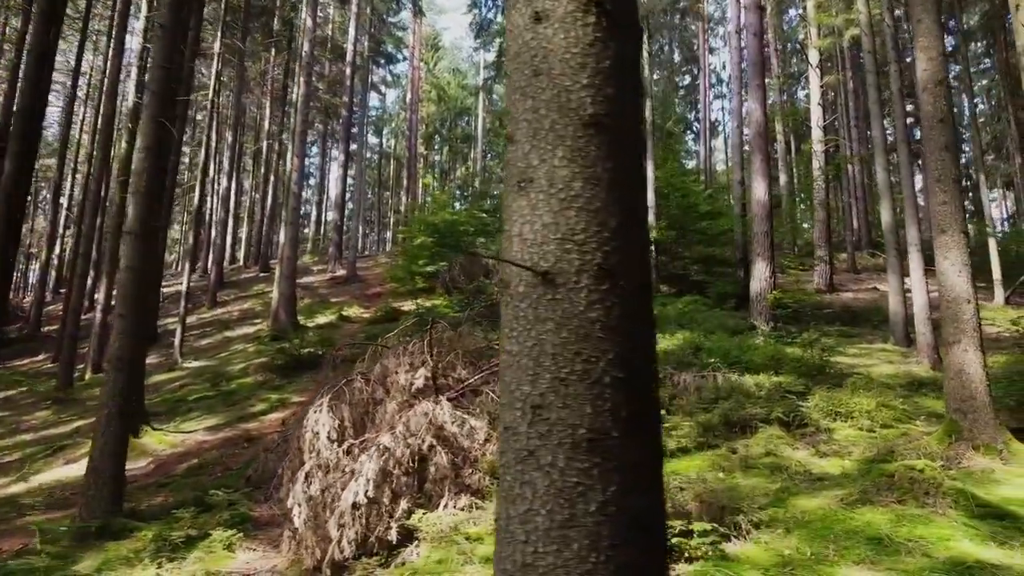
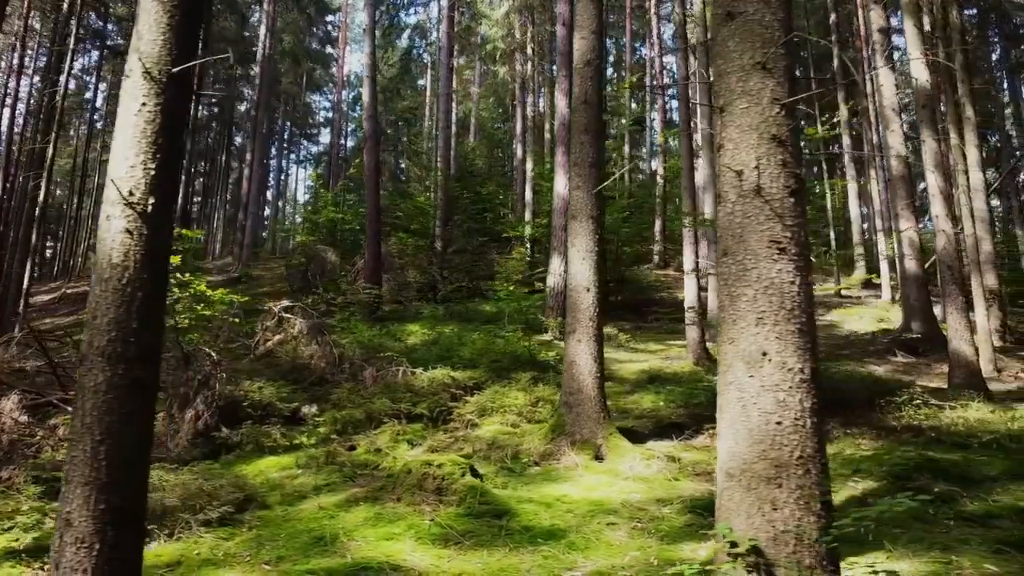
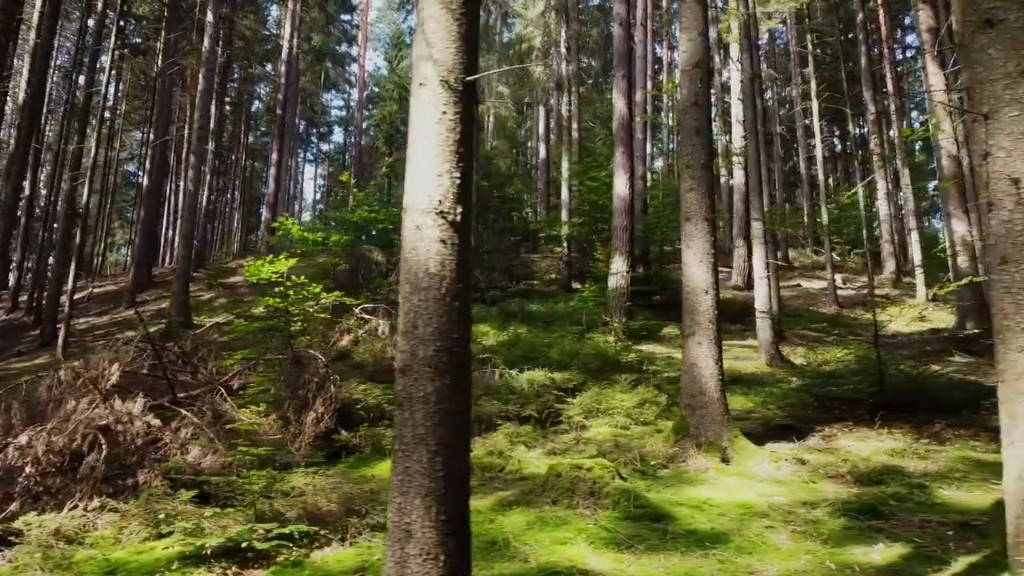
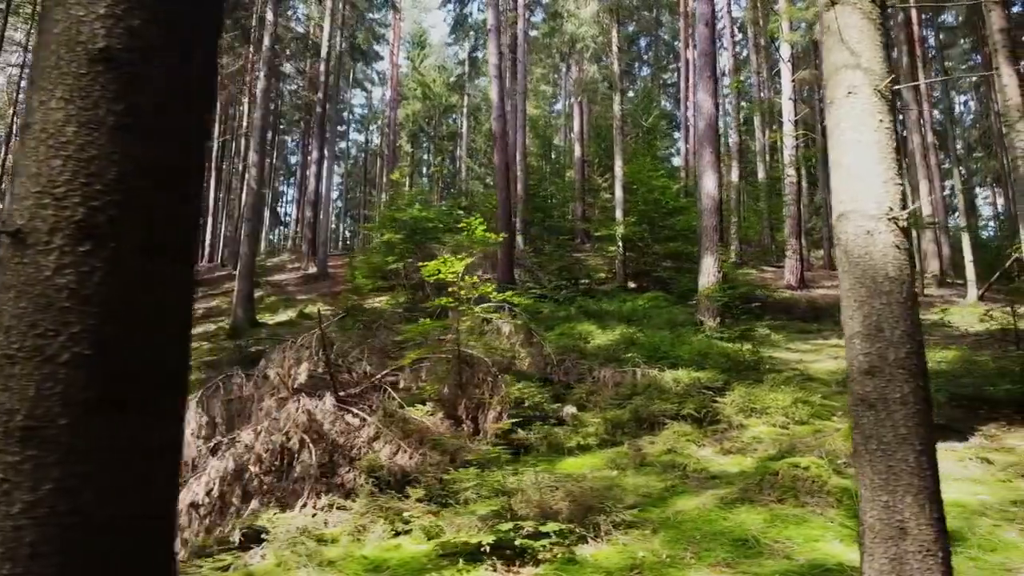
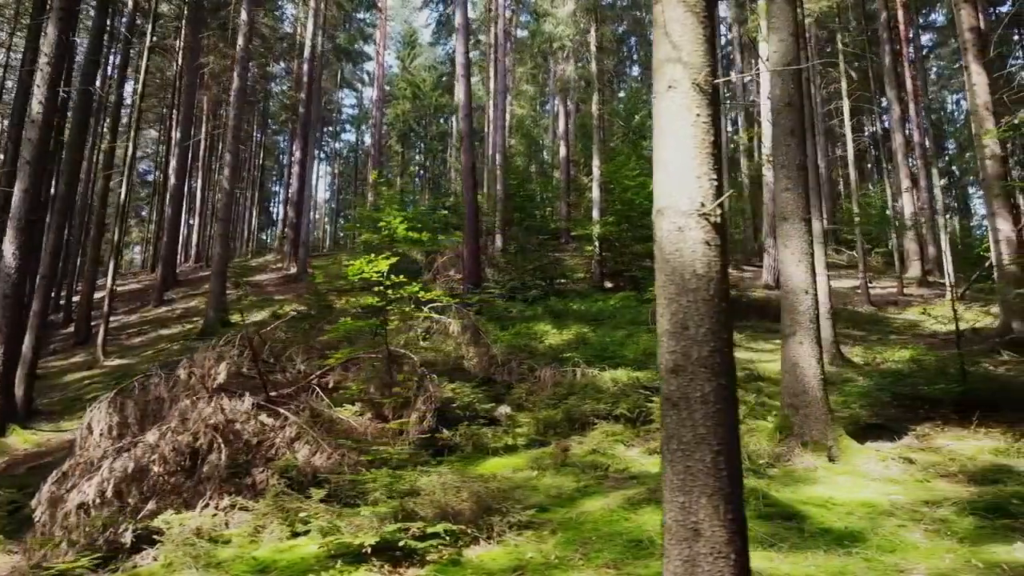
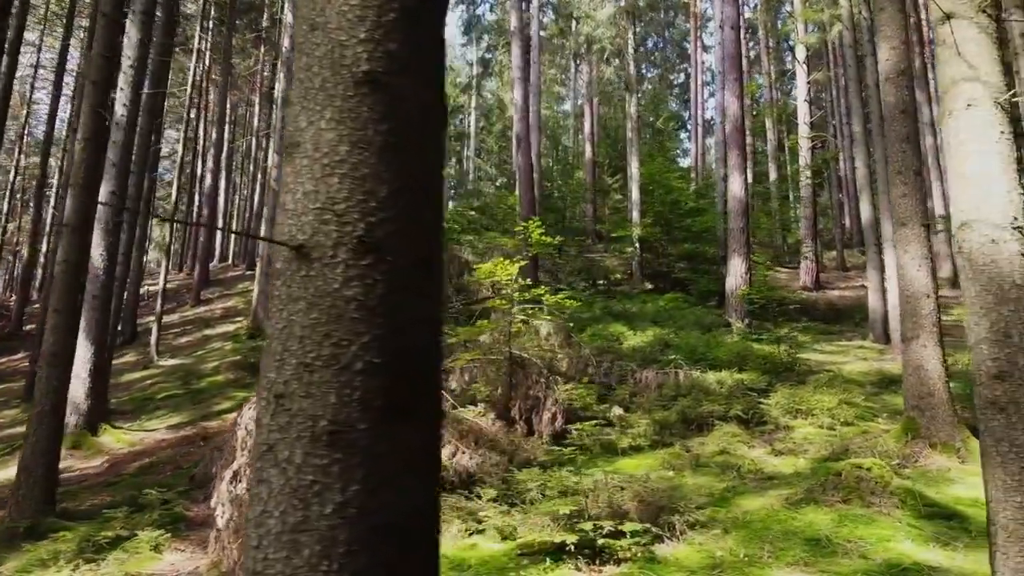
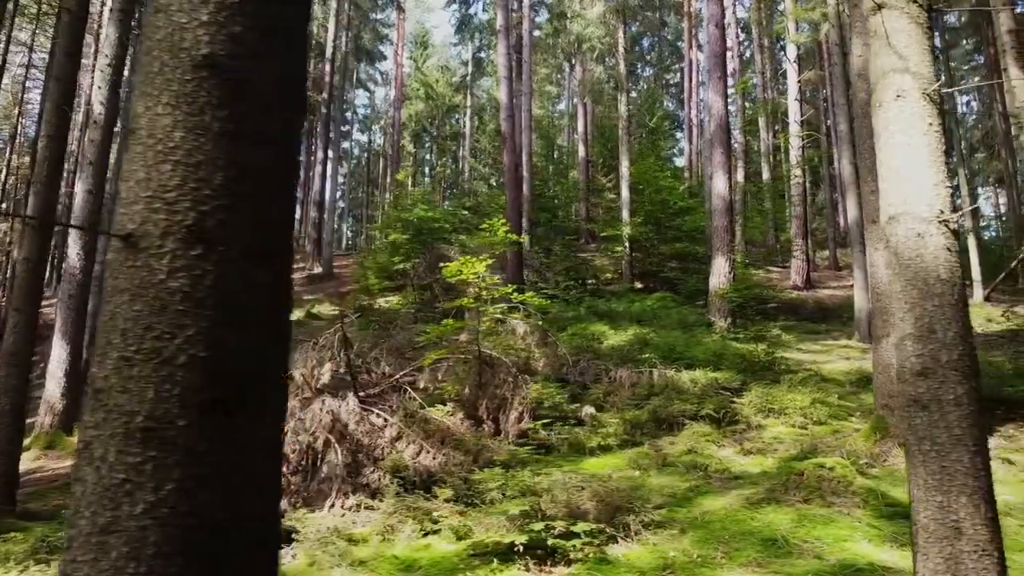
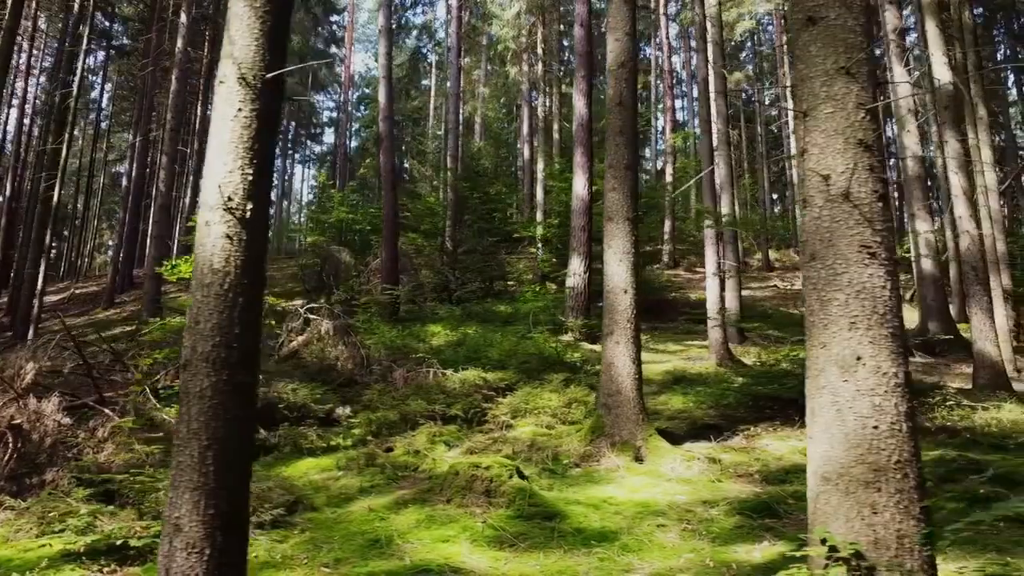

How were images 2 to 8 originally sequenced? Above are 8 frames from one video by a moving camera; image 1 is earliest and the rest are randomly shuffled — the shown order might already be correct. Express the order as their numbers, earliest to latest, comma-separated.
6, 7, 4, 5, 3, 8, 2
